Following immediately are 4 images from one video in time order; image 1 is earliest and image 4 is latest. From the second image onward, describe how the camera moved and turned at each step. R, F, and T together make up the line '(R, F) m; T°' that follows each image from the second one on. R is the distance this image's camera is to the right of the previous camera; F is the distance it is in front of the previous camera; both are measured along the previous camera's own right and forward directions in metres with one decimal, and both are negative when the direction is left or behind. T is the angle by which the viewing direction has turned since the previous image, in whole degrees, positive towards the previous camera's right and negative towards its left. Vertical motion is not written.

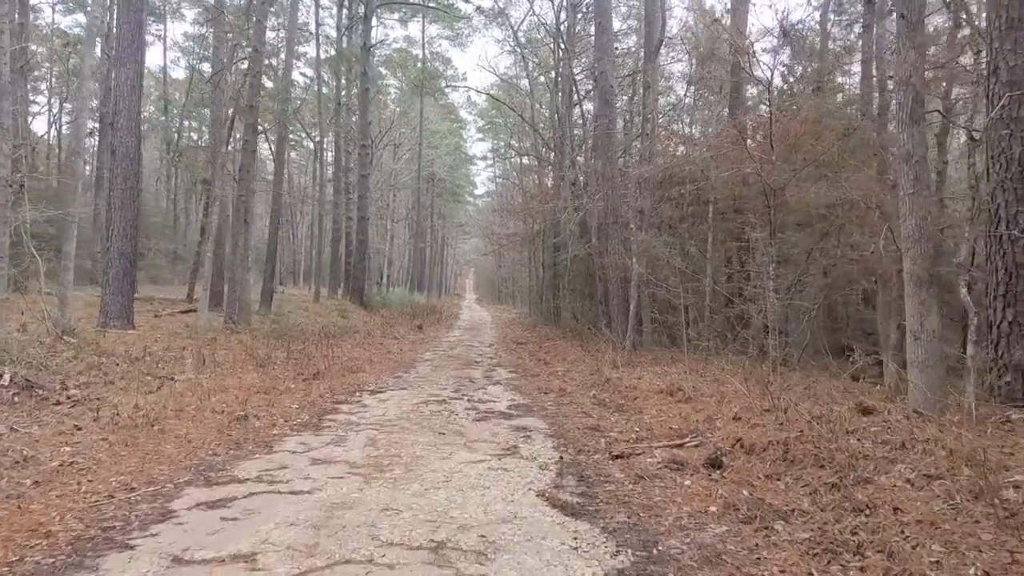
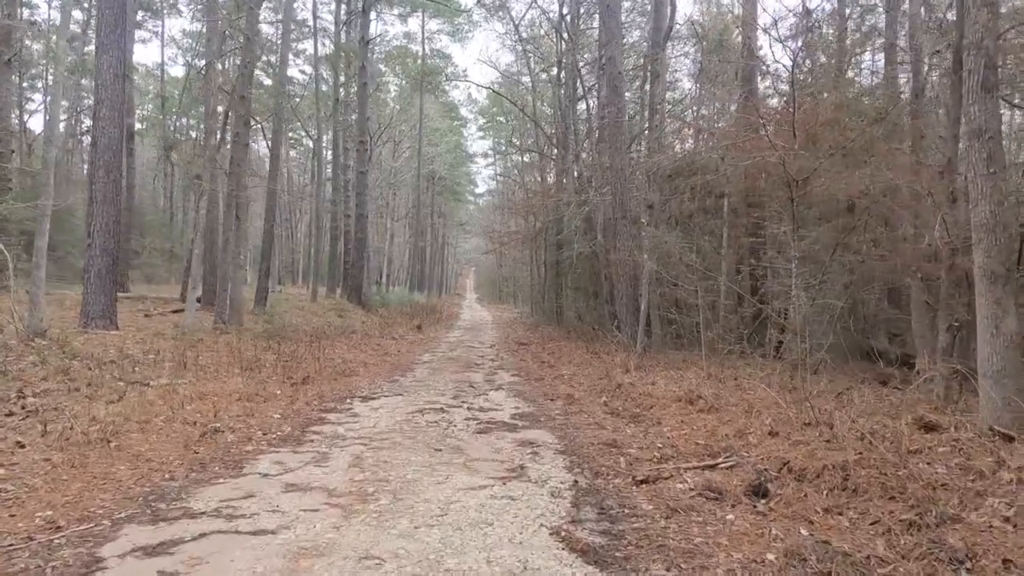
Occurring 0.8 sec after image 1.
(0.0, +0.8) m; 0°
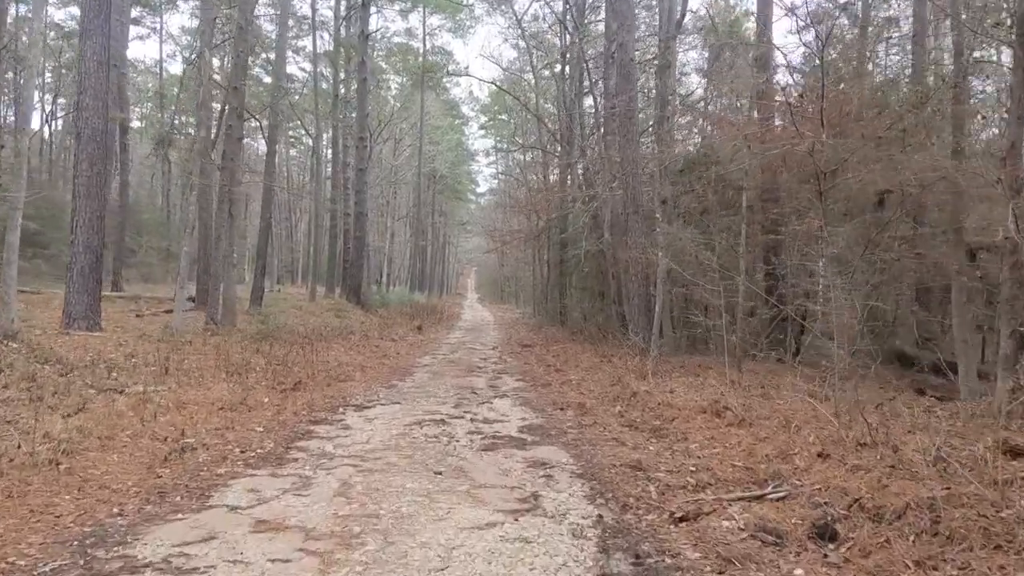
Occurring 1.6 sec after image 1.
(-0.1, +0.7) m; 0°
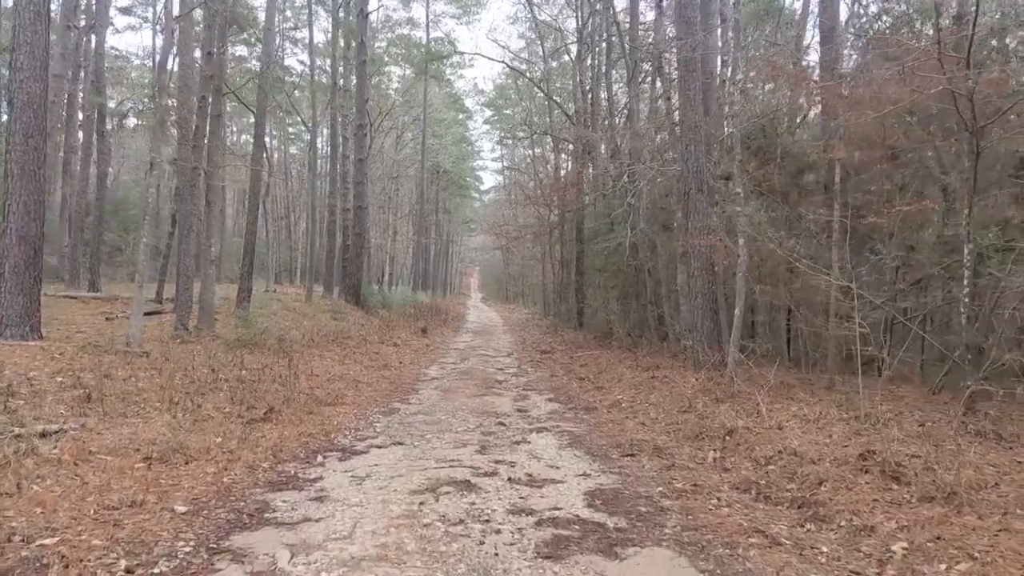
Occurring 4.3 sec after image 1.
(-0.4, +2.4) m; 0°
